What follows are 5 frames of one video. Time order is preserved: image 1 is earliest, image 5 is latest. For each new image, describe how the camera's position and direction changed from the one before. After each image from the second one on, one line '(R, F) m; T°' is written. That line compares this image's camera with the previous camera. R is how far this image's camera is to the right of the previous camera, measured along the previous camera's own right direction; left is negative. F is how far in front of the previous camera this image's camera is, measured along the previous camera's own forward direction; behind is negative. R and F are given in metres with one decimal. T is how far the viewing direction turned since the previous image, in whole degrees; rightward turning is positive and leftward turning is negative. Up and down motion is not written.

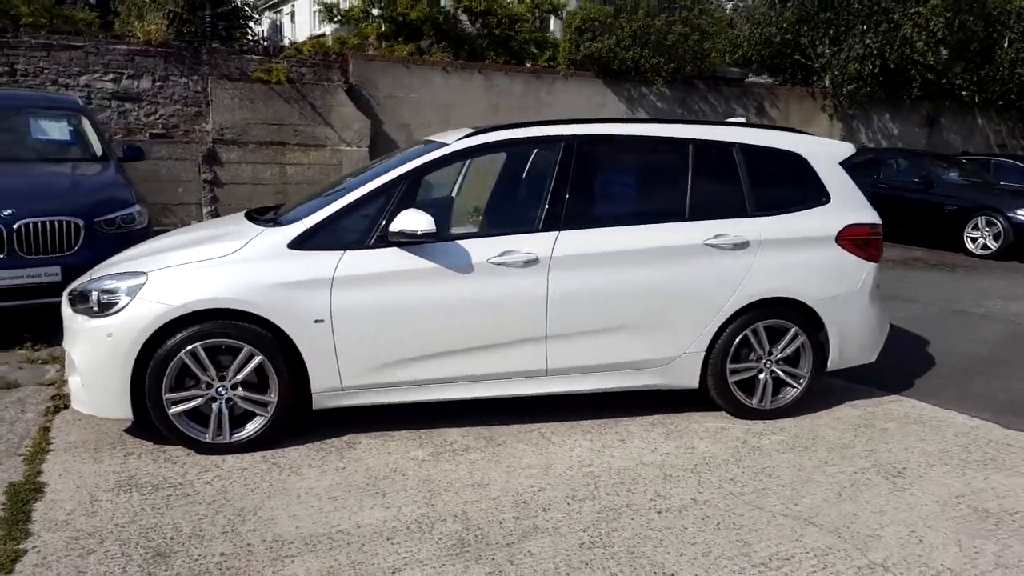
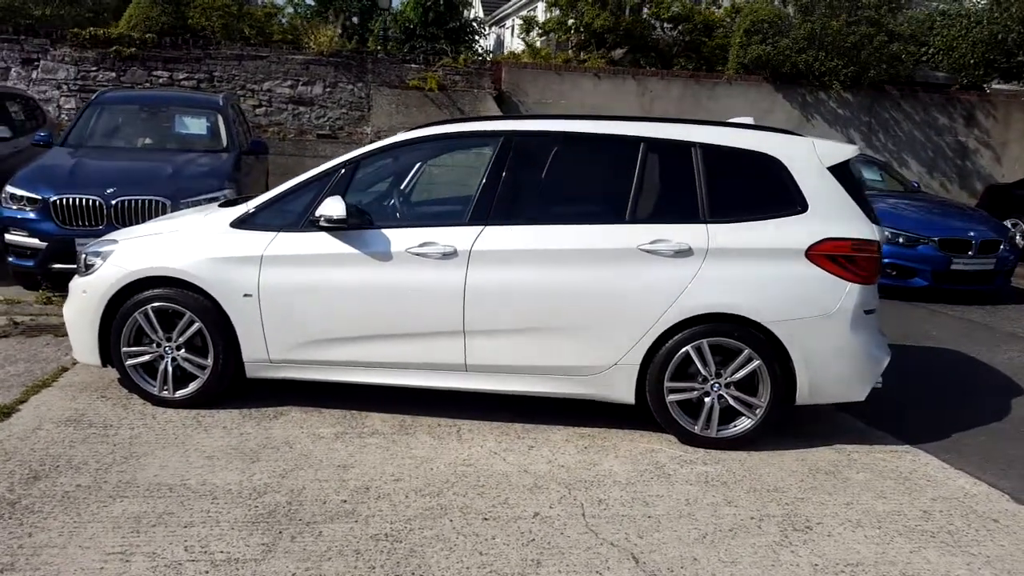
(+2.0, +0.4) m; -17°
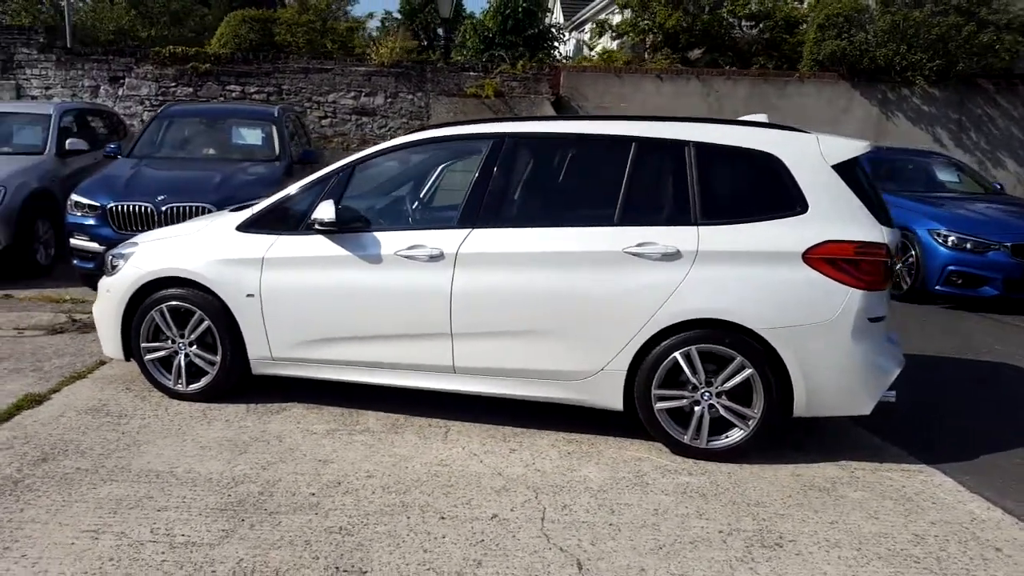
(+0.7, 0.0) m; -7°
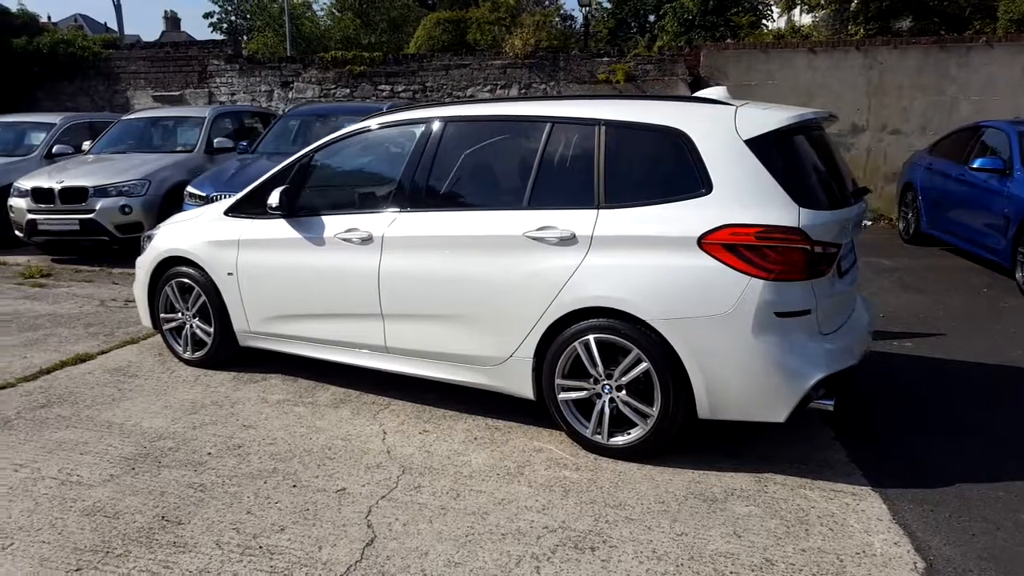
(+2.0, +0.3) m; -17°
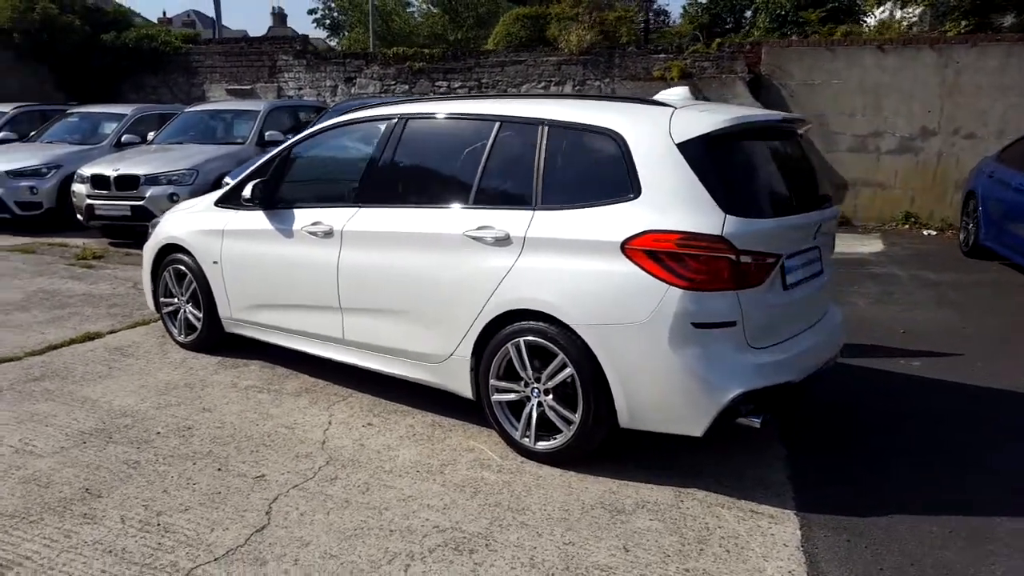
(+0.9, +0.1) m; -7°
